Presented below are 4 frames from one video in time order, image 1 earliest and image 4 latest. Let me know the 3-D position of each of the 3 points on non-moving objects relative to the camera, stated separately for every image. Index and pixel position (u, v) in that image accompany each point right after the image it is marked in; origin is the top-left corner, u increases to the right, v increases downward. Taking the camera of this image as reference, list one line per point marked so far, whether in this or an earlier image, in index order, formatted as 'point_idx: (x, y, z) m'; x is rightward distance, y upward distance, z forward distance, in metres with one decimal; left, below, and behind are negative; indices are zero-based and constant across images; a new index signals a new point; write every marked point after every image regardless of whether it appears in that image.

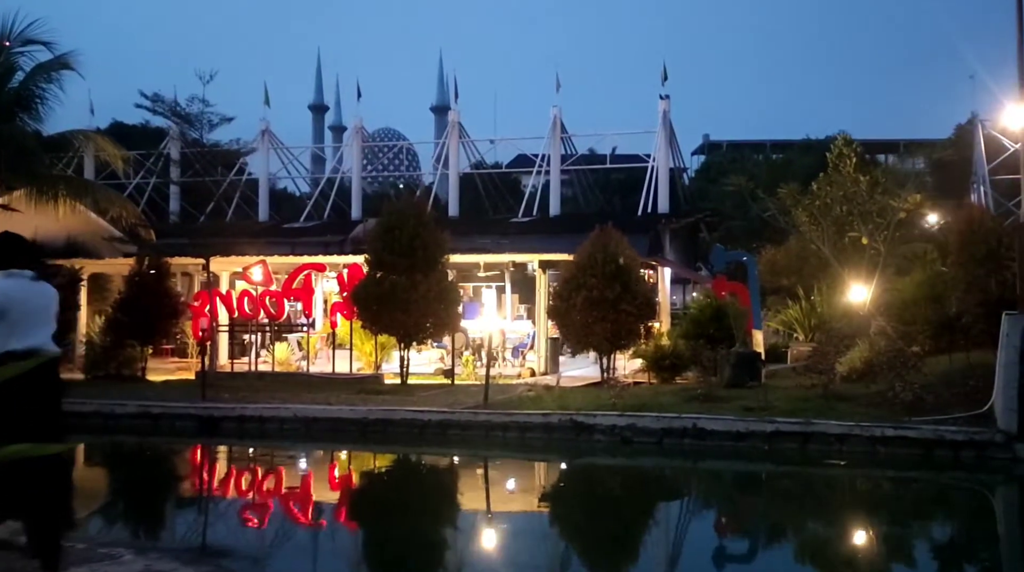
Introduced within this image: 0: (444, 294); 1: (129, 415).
0: (-1.0, -0.1, +17.1) m
1: (-5.6, -1.9, +16.7) m
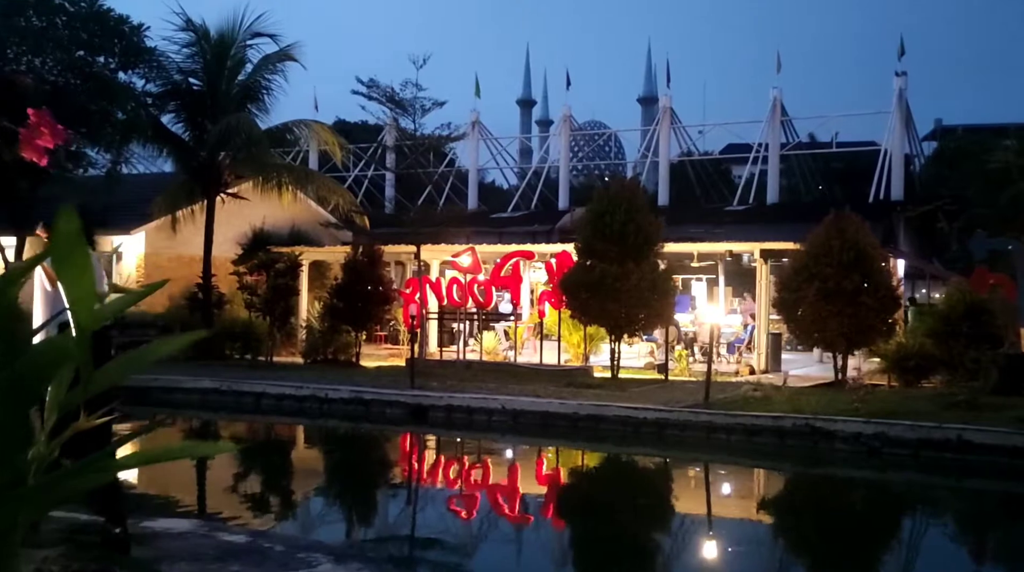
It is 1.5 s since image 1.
0: (+2.1, 0.0, +16.3) m
1: (-2.5, -1.7, +16.7) m
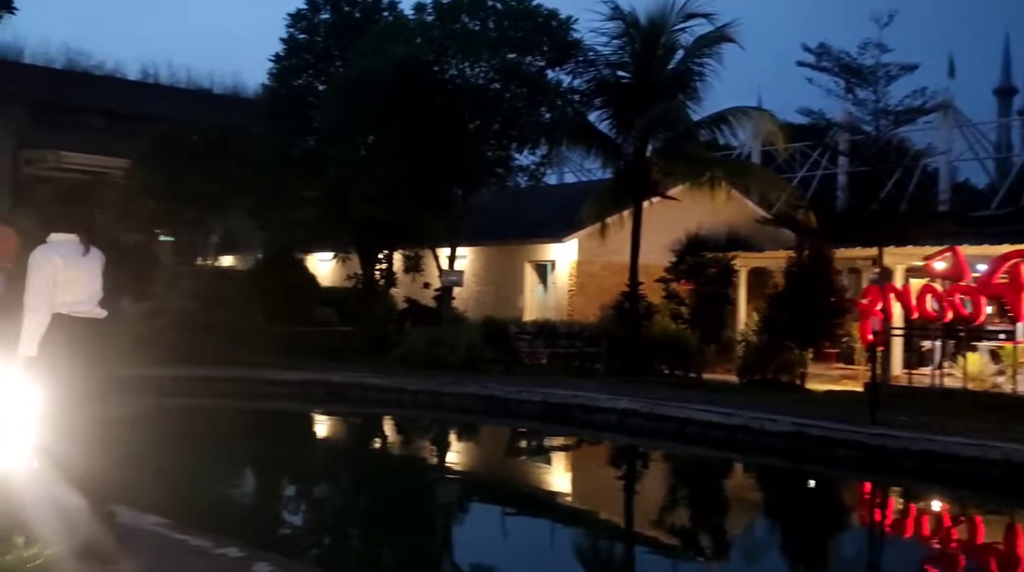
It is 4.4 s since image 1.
0: (+7.5, -0.1, +12.0) m
1: (+3.4, -1.8, +14.1) m
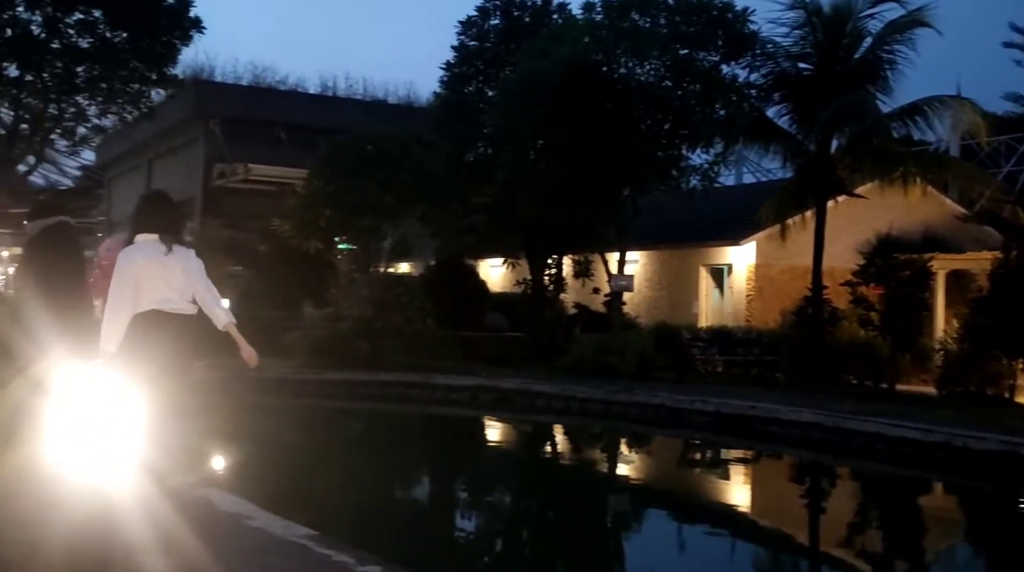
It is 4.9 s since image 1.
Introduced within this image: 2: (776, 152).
0: (+9.2, -0.1, +10.2) m
1: (+5.4, -1.9, +12.8) m
2: (+4.4, +2.3, +18.9) m
